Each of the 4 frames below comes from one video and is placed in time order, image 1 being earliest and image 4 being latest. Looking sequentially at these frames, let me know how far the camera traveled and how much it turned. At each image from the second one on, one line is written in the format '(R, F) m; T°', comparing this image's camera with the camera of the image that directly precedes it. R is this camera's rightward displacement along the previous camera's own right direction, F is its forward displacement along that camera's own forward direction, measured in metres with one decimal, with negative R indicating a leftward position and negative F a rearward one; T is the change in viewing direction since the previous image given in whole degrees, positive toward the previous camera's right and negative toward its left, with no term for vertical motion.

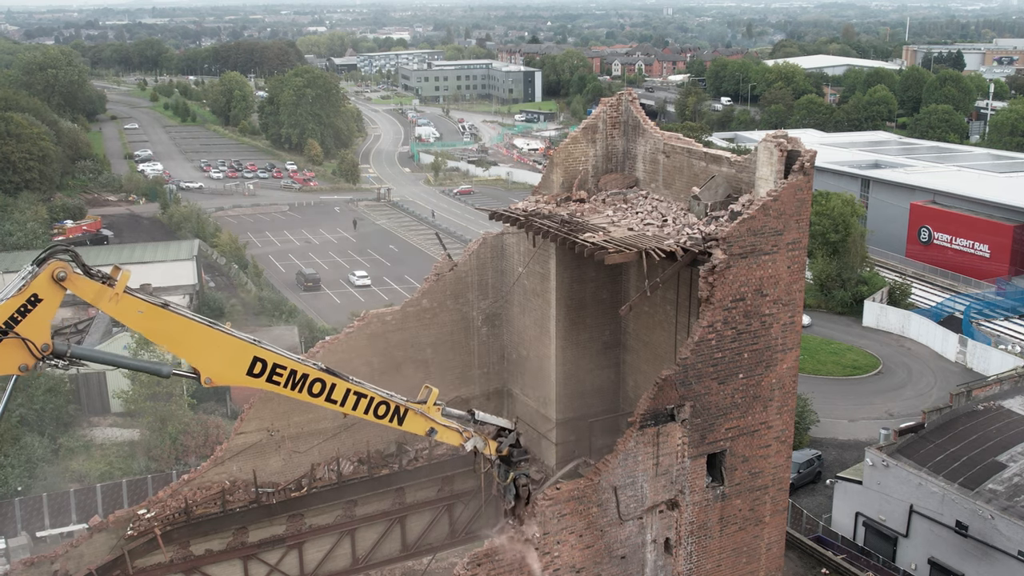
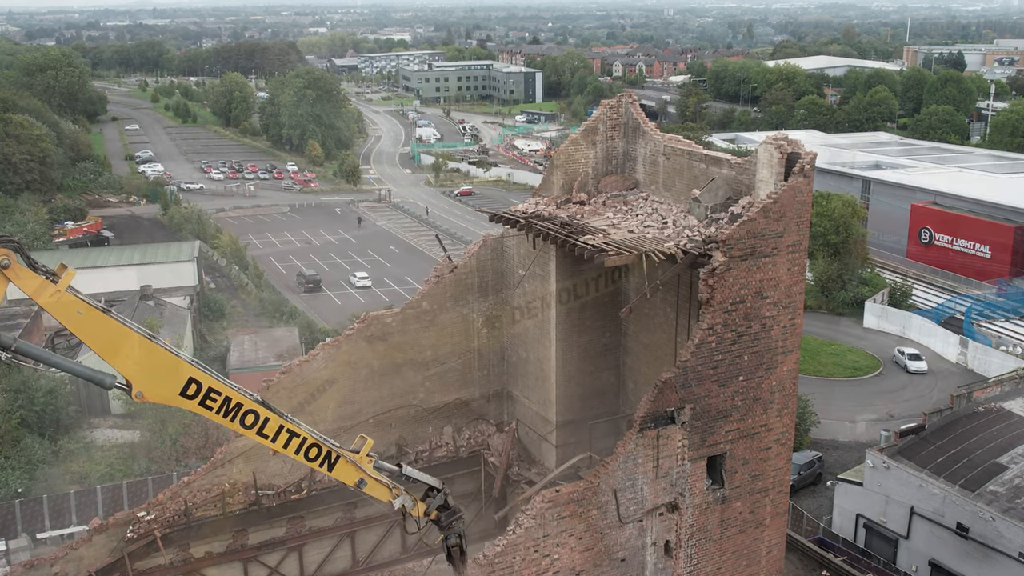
(0.0, 0.0) m; 0°
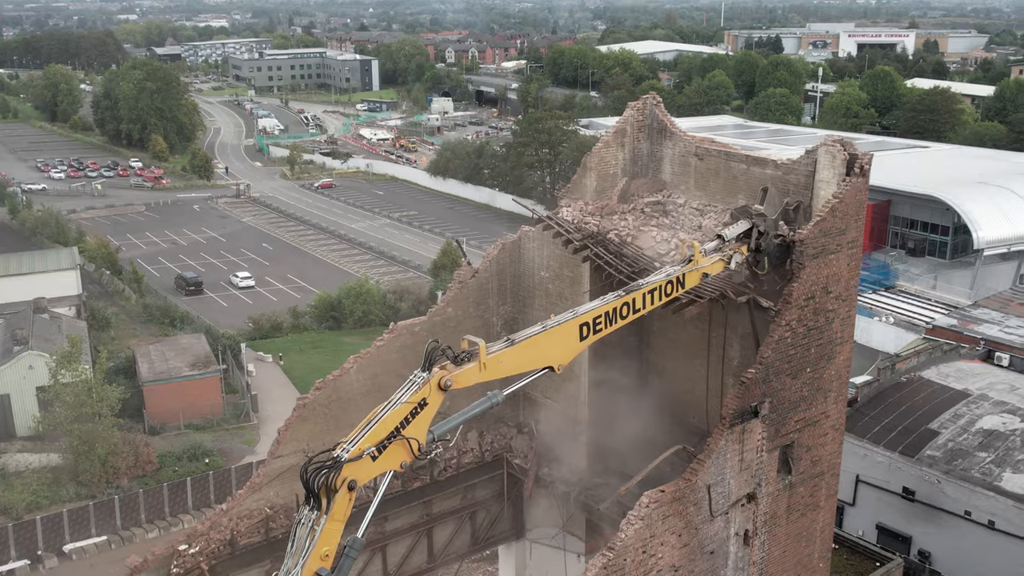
(-1.5, +0.1) m; +8°
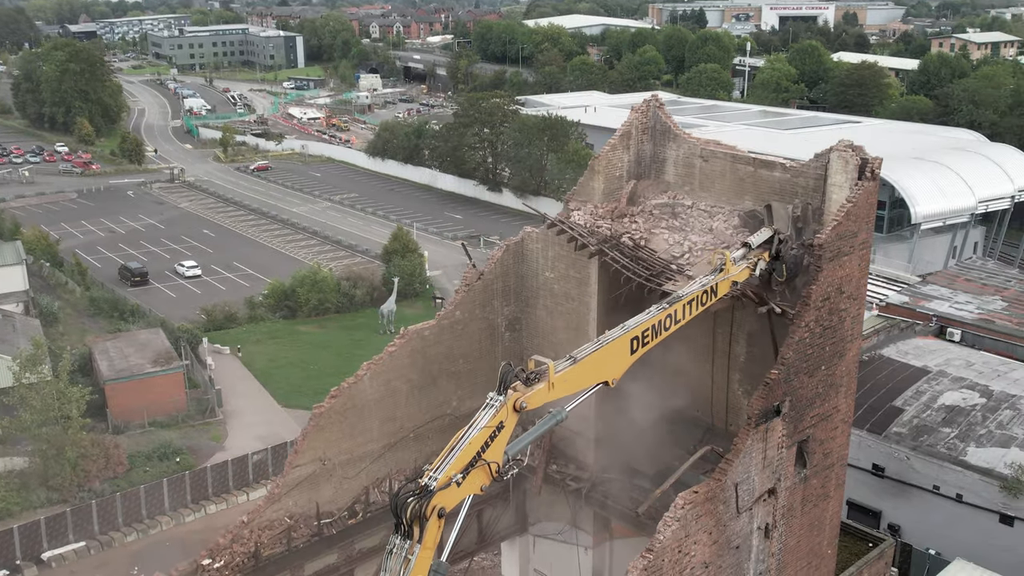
(-0.6, -0.1) m; +4°
